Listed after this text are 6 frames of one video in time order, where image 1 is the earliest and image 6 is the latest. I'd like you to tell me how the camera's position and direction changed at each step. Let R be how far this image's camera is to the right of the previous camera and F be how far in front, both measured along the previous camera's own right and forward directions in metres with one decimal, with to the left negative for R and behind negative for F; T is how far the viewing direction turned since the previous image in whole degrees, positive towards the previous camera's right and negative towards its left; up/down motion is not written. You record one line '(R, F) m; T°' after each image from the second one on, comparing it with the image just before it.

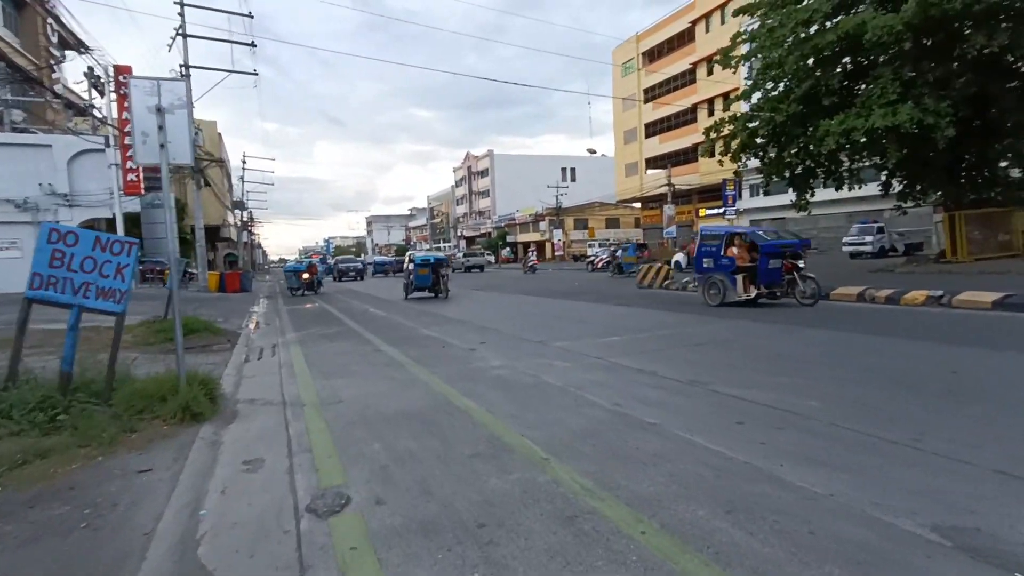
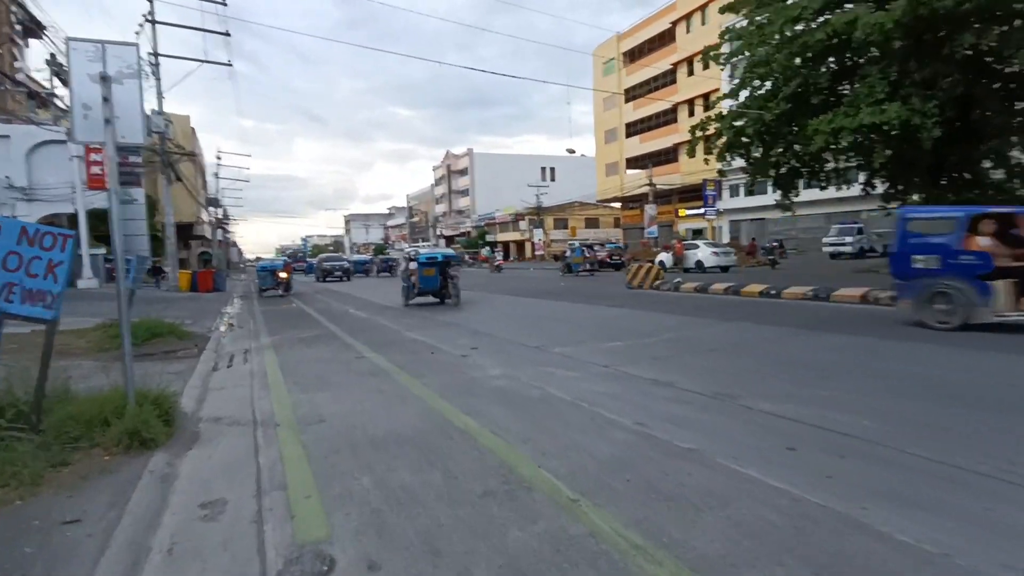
(-0.3, +0.9) m; +2°
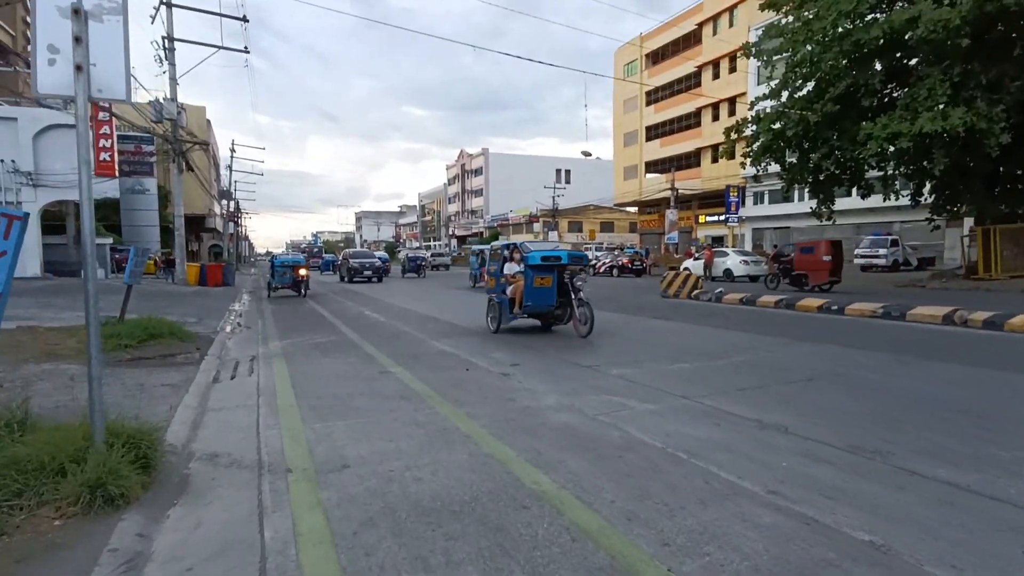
(-0.7, +1.5) m; -1°
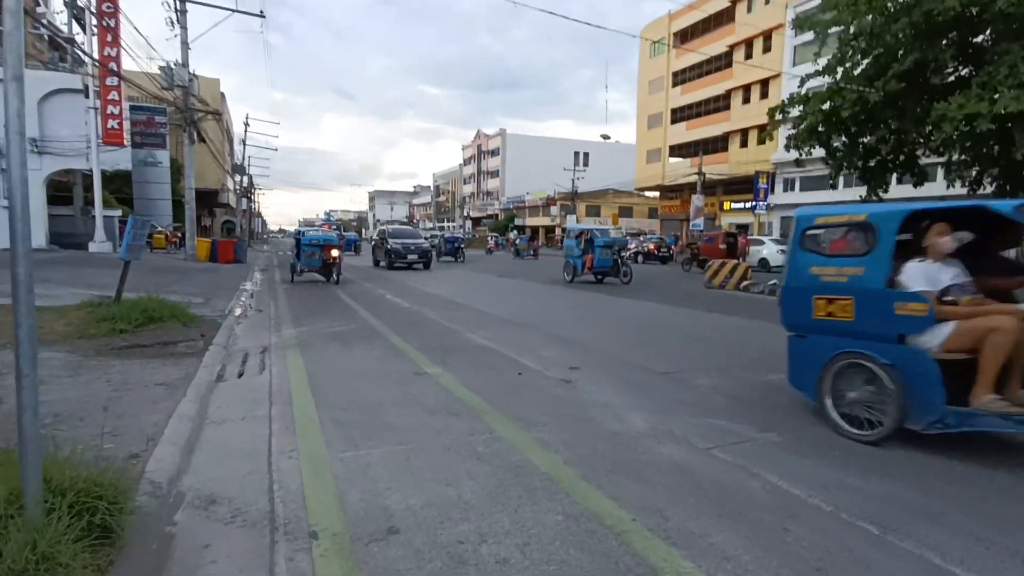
(-0.7, +1.6) m; -1°
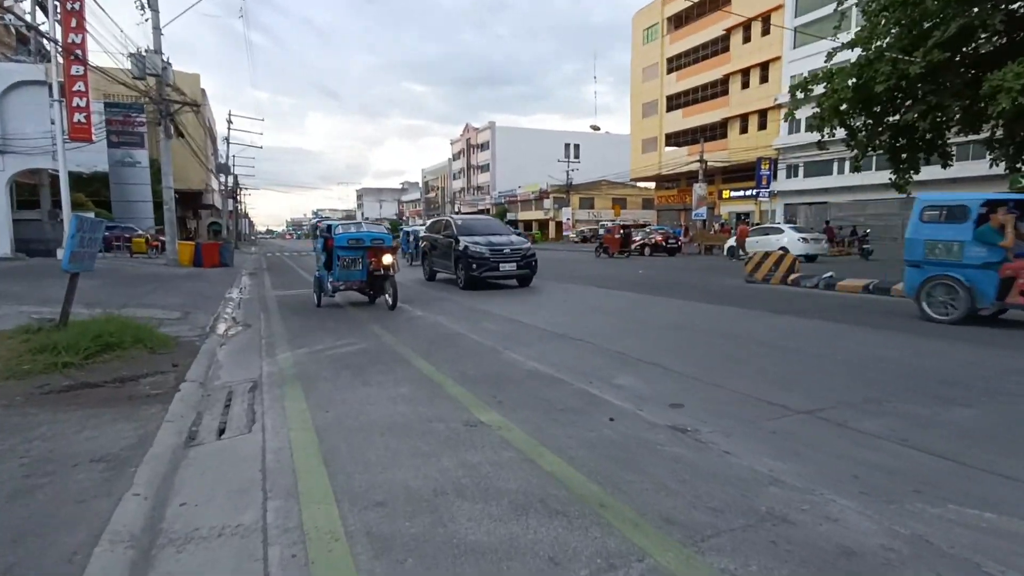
(-1.0, +2.2) m; +1°
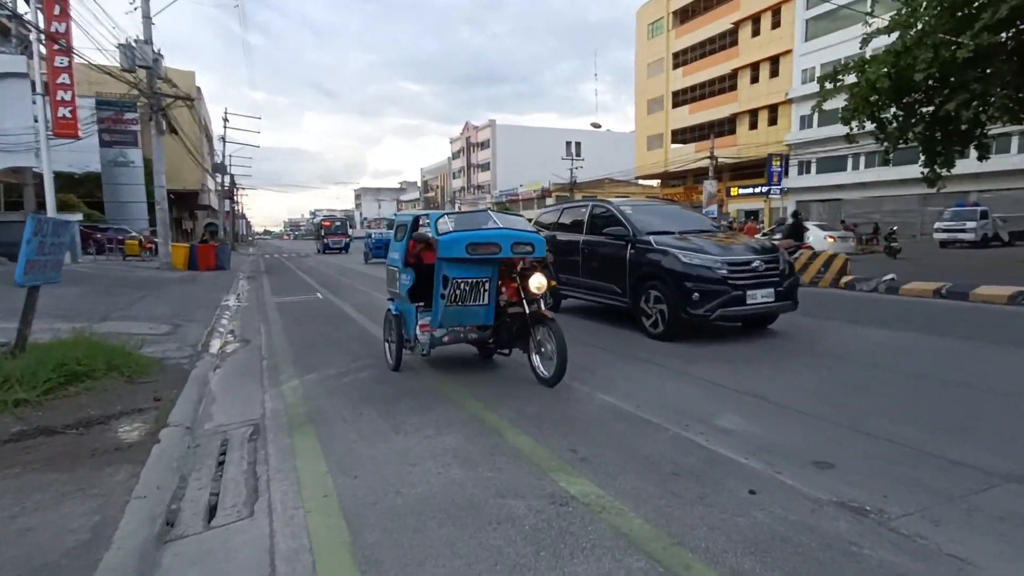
(-0.8, +1.6) m; 0°
